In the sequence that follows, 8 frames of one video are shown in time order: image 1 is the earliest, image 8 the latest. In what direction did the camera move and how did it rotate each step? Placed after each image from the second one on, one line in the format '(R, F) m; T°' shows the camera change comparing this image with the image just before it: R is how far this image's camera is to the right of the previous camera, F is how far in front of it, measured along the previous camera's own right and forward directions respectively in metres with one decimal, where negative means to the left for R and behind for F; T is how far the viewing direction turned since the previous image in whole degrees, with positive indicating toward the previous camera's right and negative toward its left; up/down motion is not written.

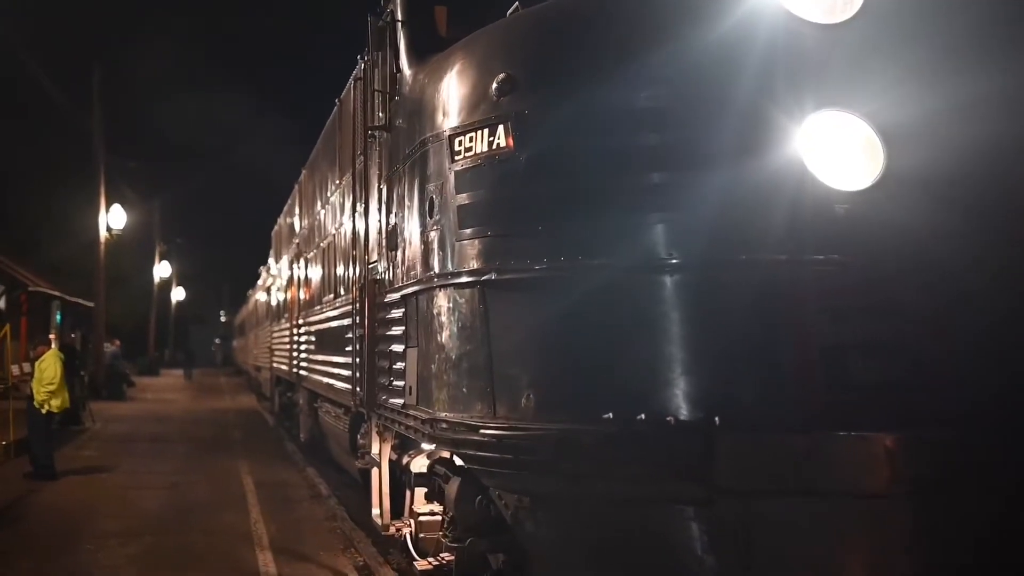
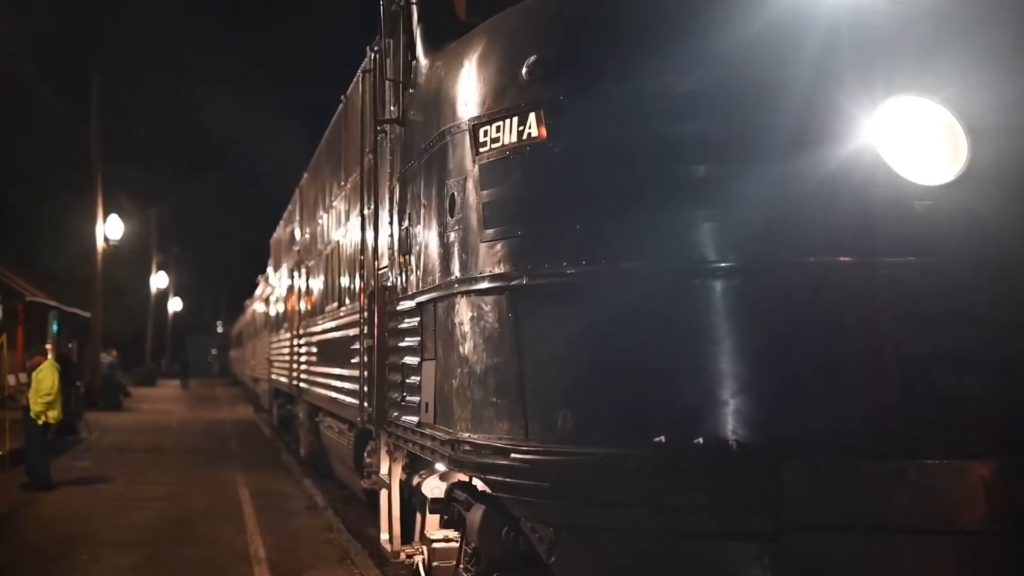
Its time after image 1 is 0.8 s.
(-0.1, +0.5) m; 0°
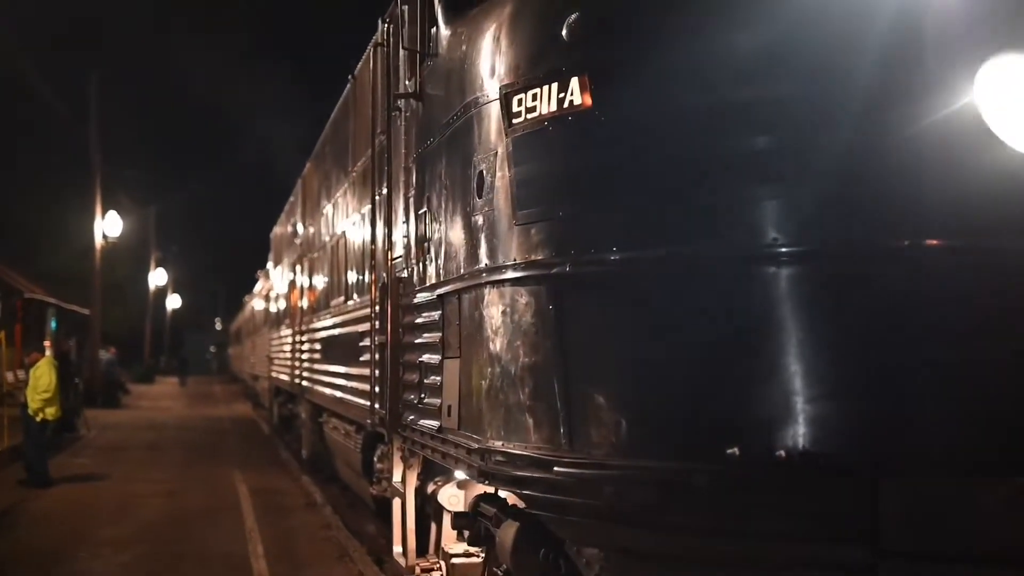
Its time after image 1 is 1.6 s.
(-0.1, +0.5) m; 0°
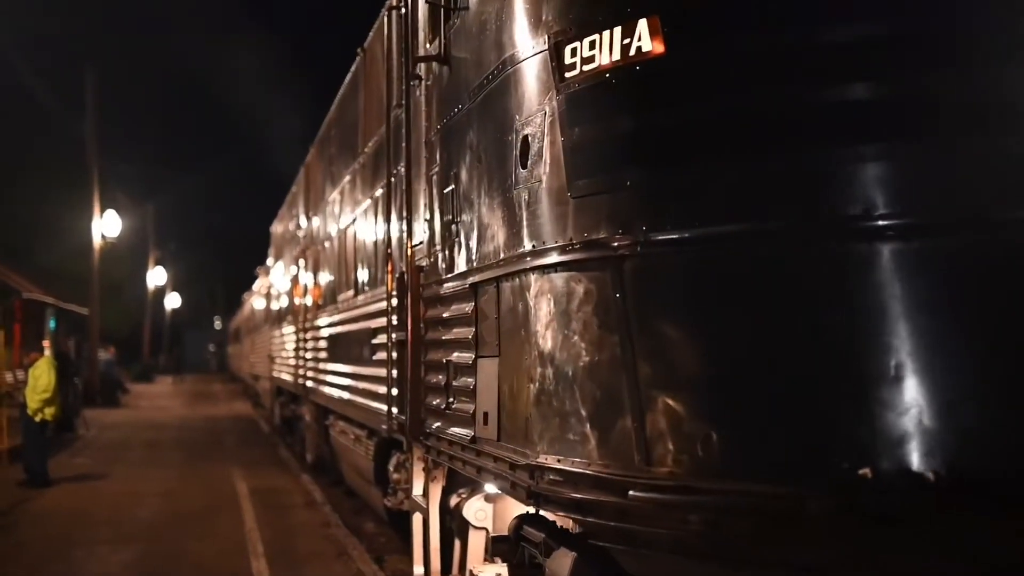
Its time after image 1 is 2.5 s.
(-0.1, +0.7) m; 0°
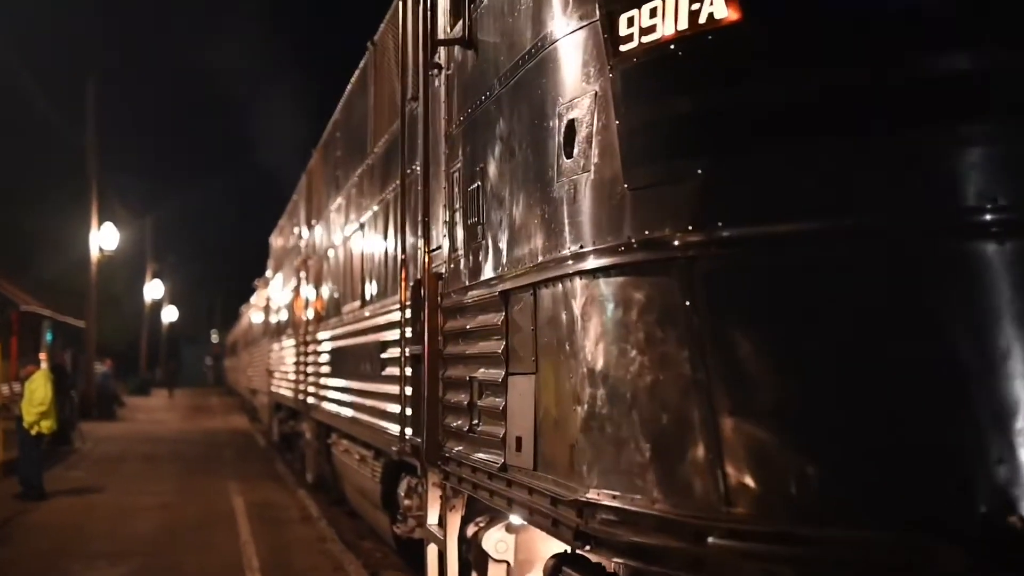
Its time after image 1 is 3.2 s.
(-0.1, +0.5) m; 0°
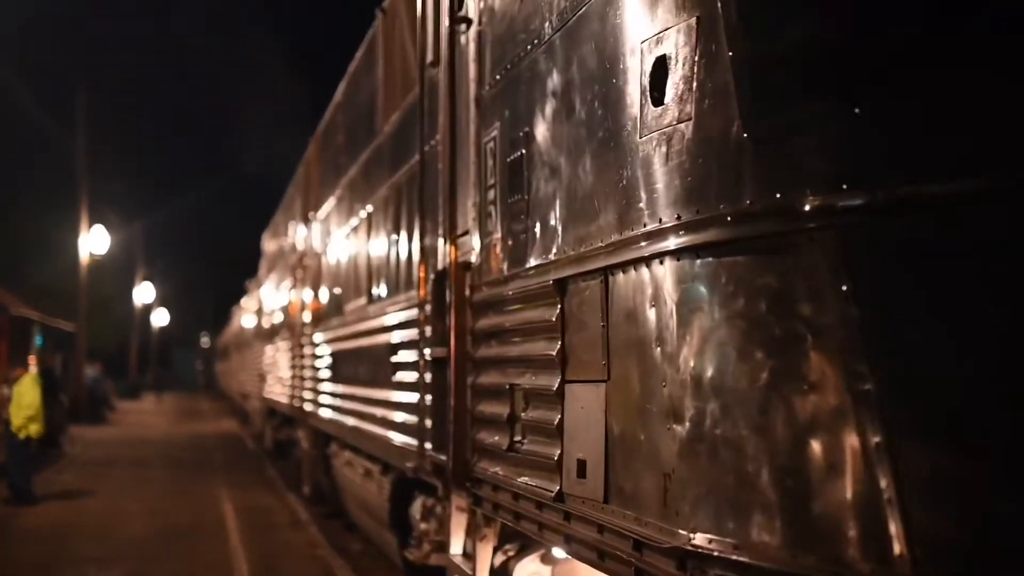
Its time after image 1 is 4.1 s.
(-0.2, +0.7) m; 0°
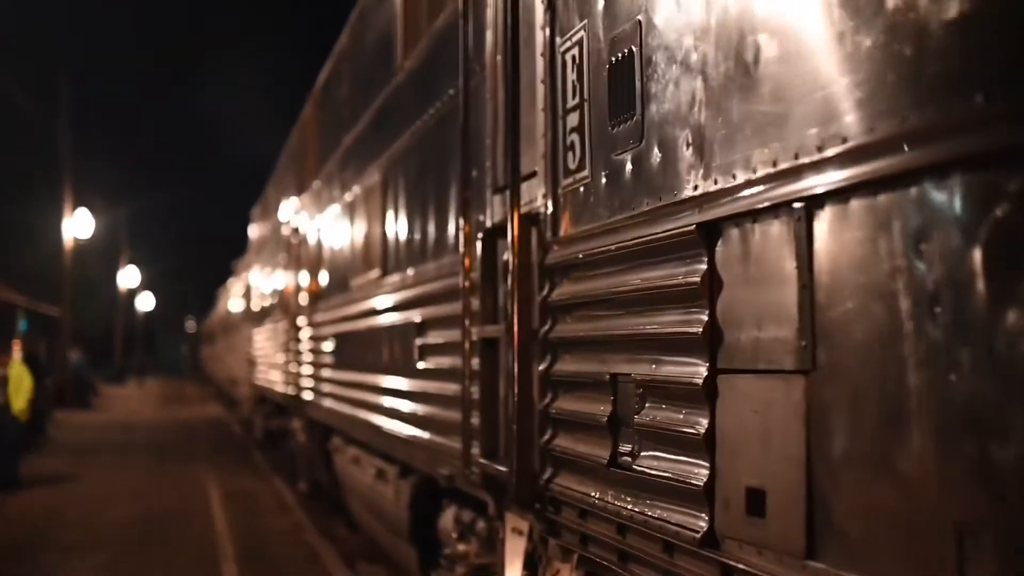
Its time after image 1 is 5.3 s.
(-0.2, +1.0) m; +1°
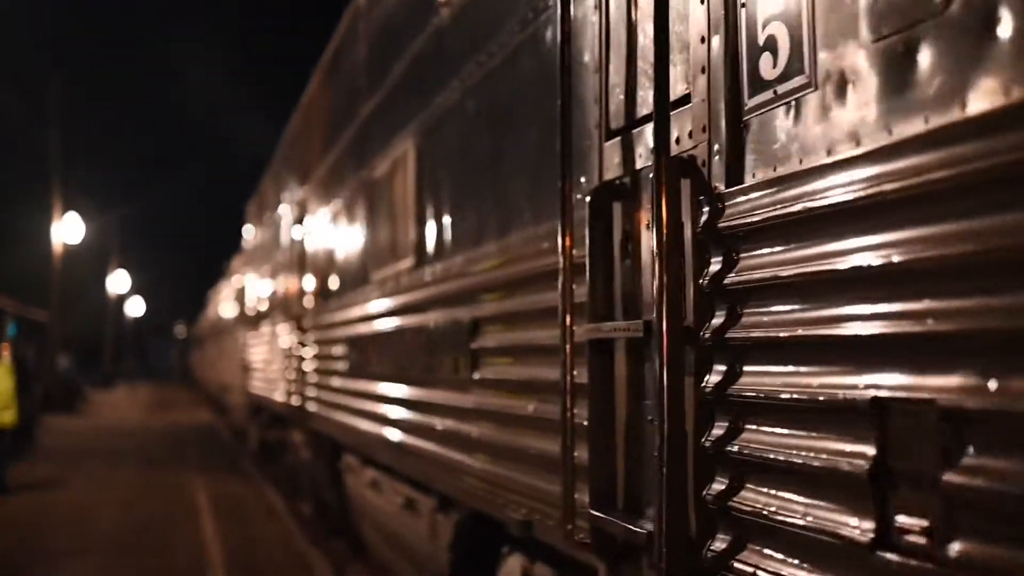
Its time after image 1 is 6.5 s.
(-0.3, +1.0) m; 0°
